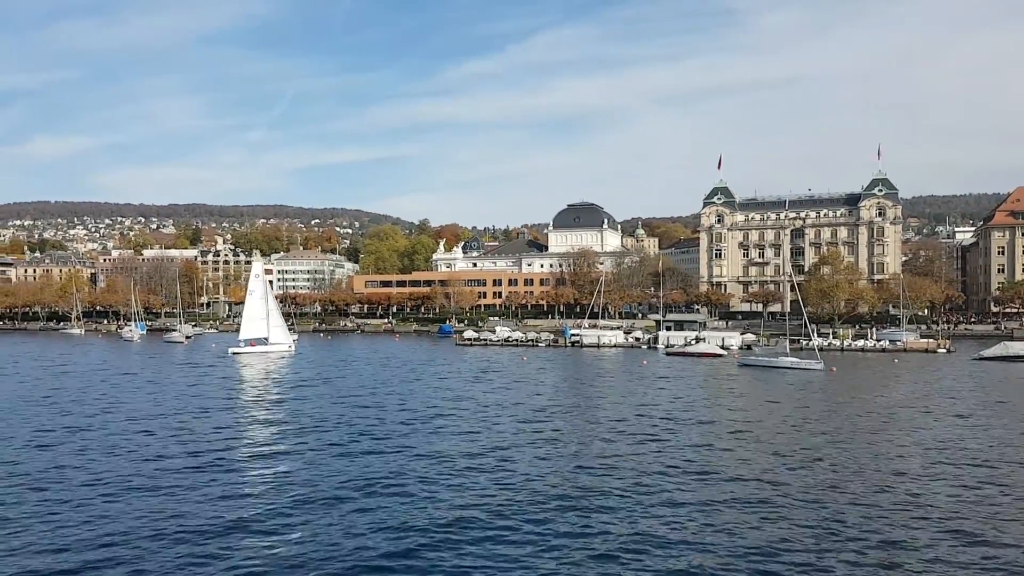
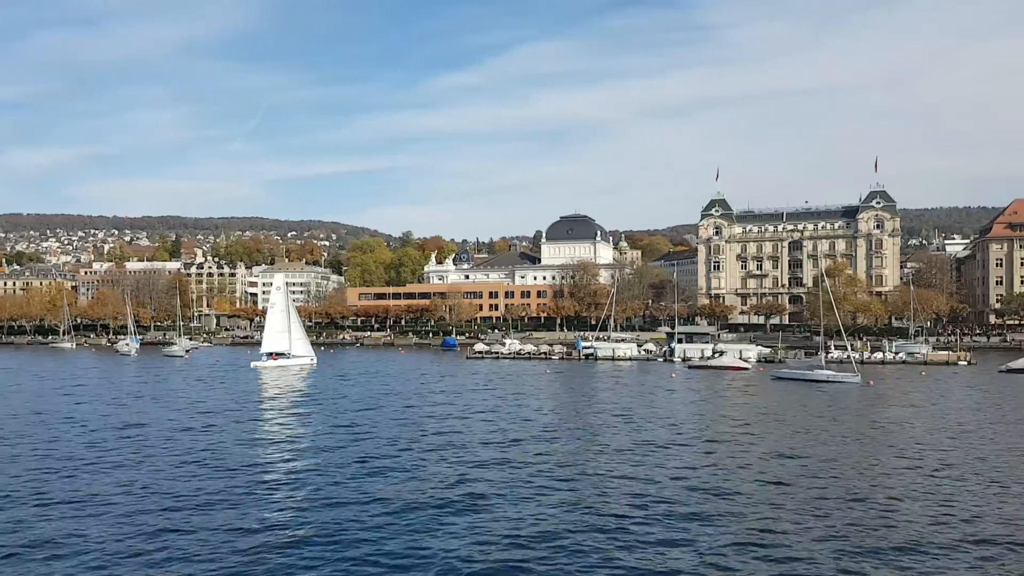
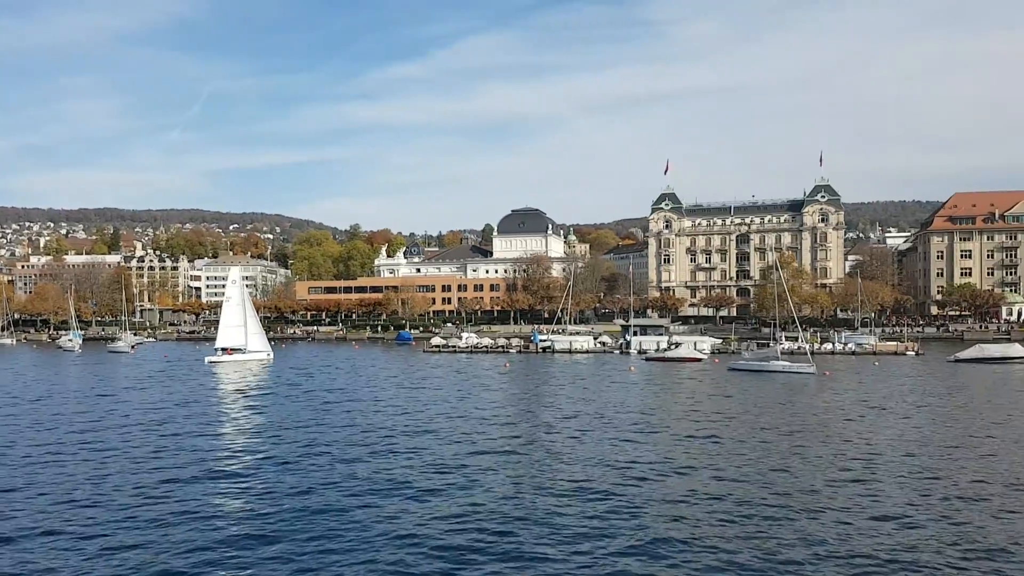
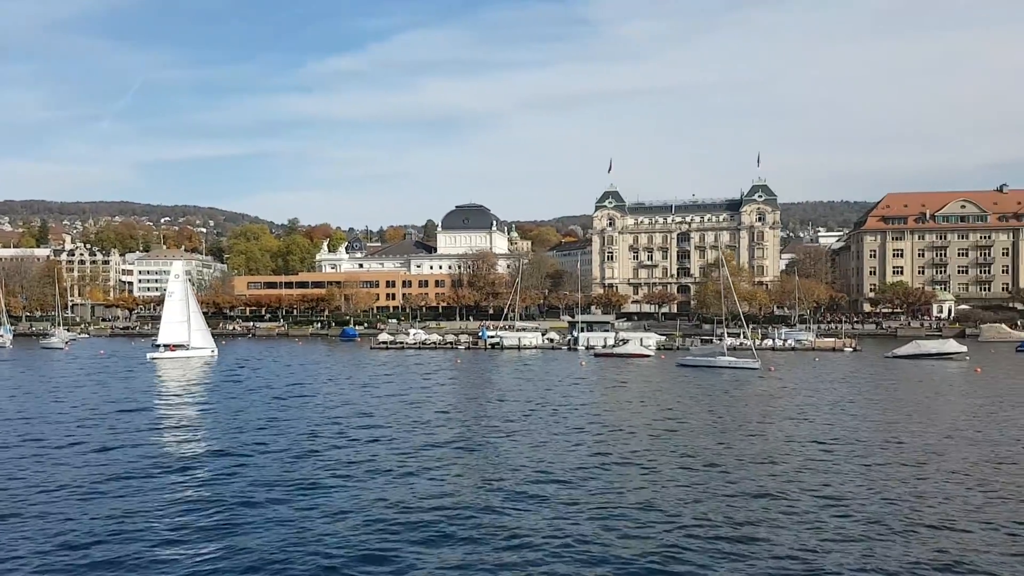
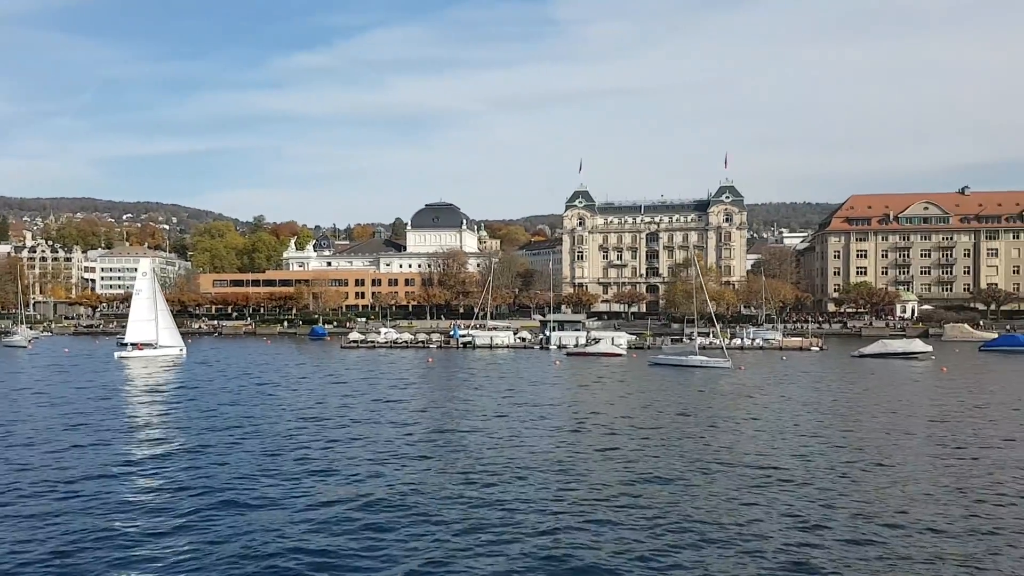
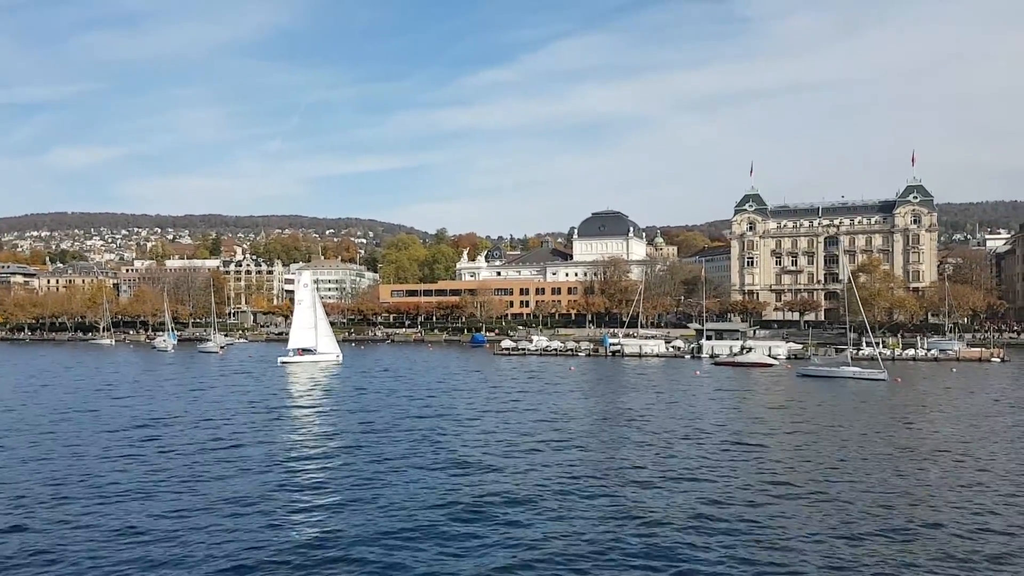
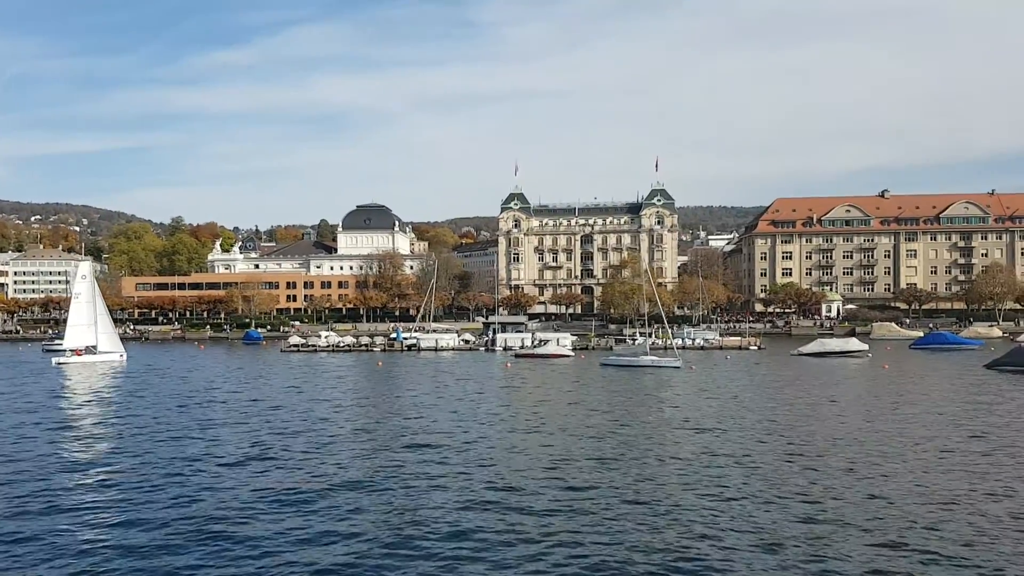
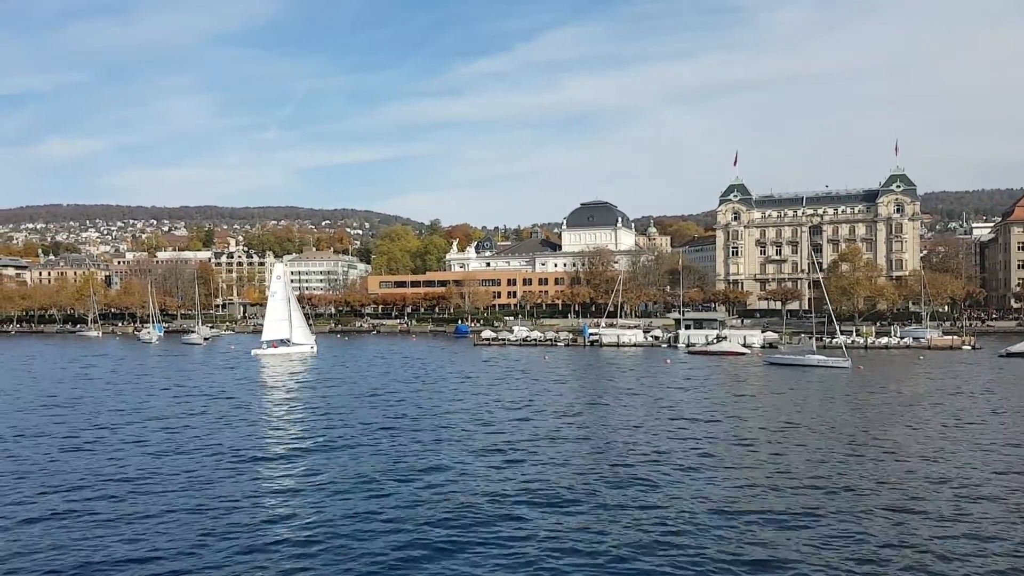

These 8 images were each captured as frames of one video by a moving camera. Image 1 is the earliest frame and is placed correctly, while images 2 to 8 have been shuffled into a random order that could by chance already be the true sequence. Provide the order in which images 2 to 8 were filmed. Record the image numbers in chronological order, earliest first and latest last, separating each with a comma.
8, 6, 2, 3, 4, 5, 7
